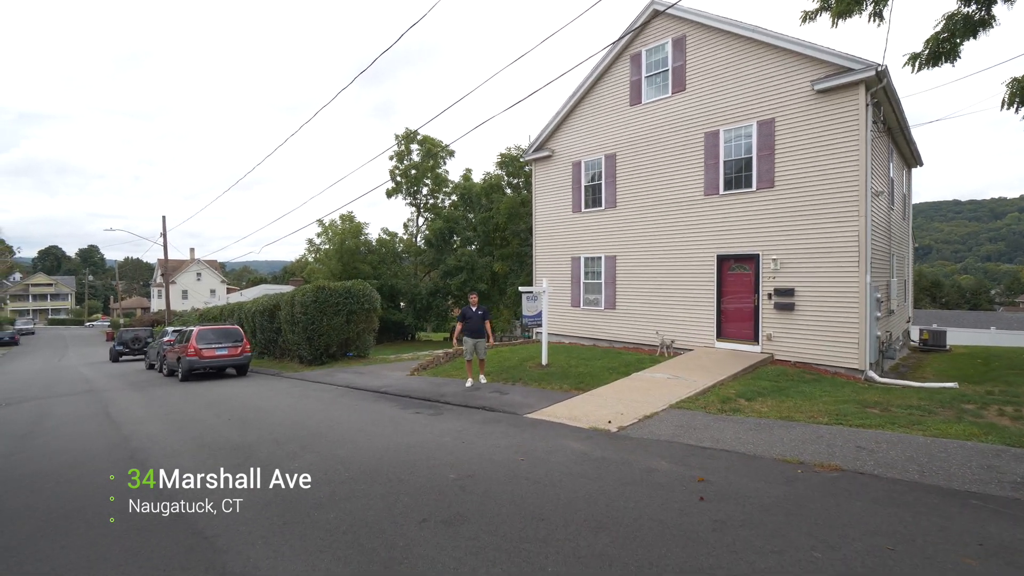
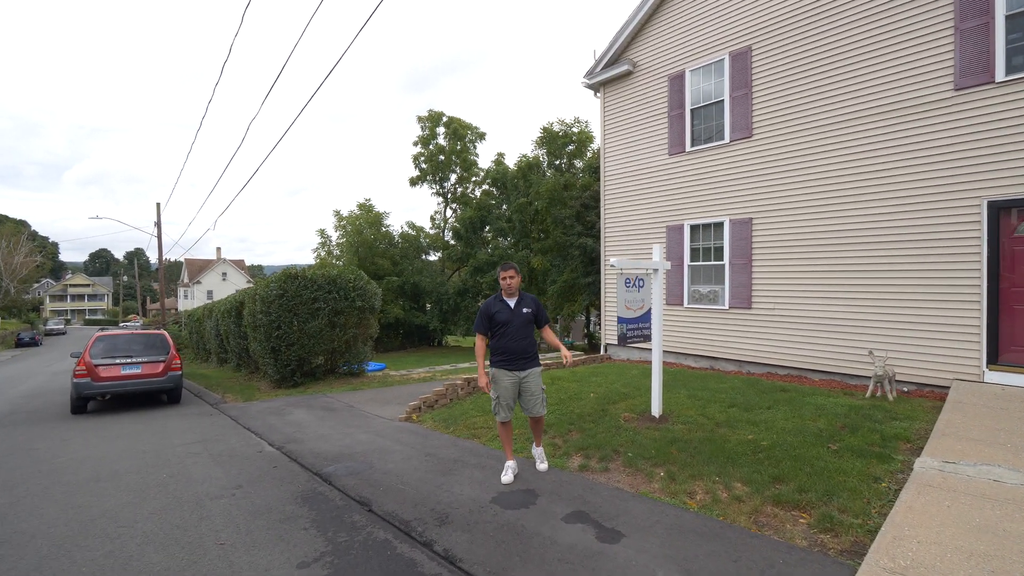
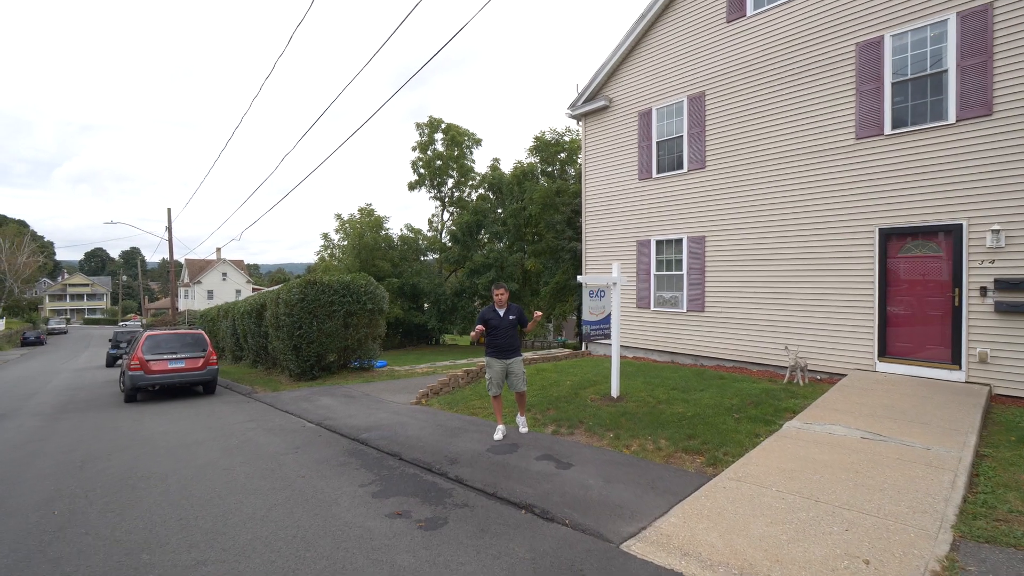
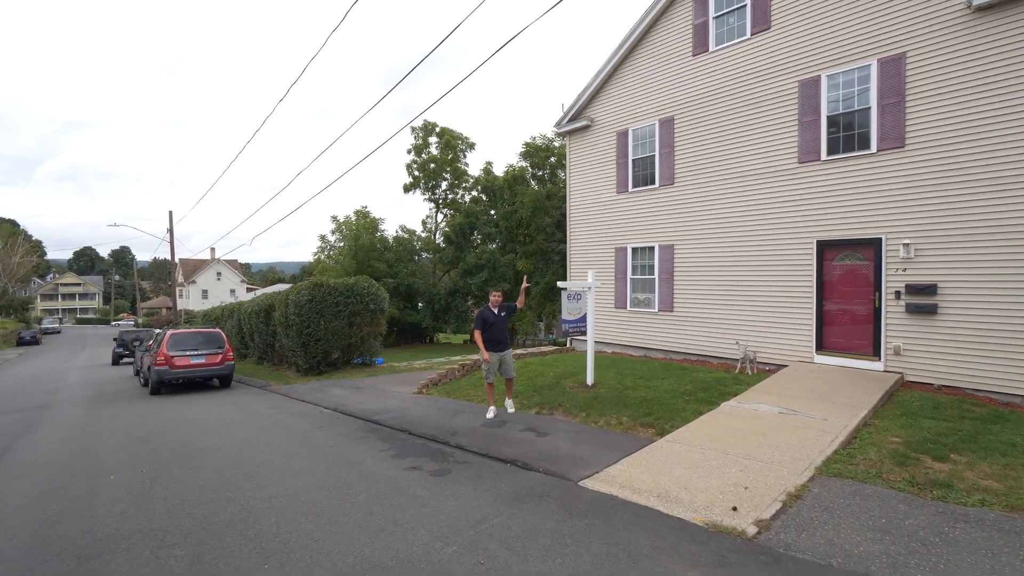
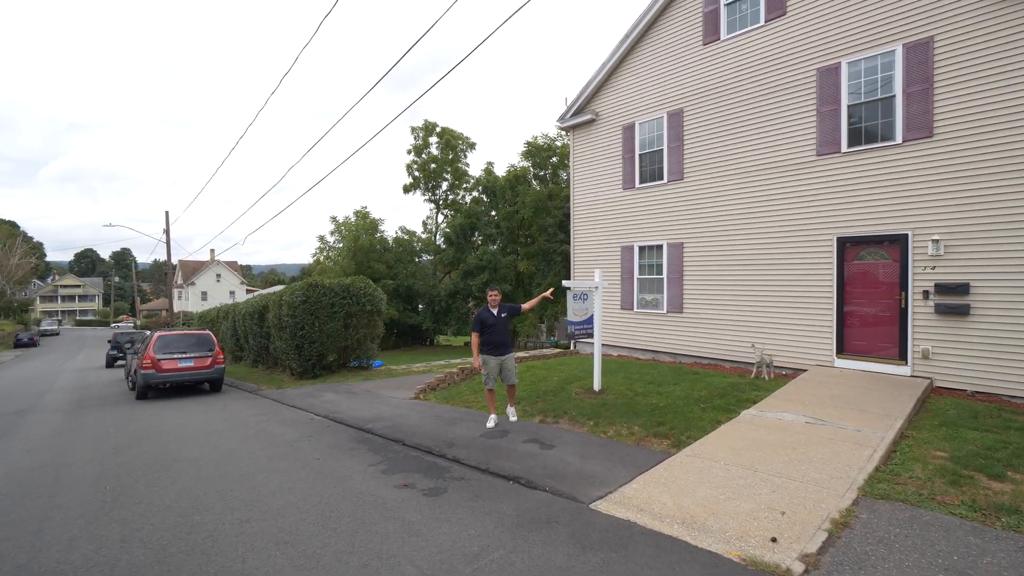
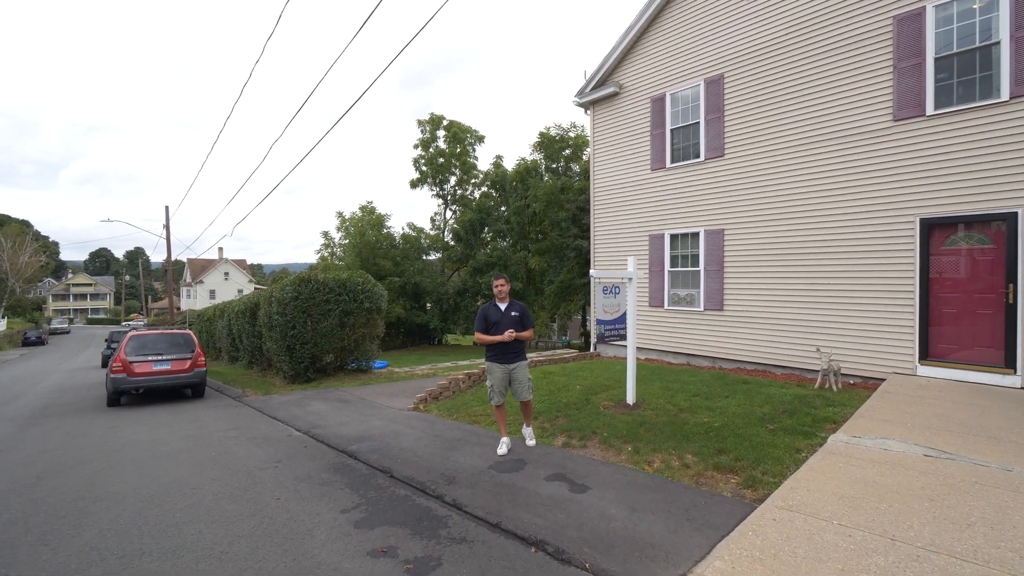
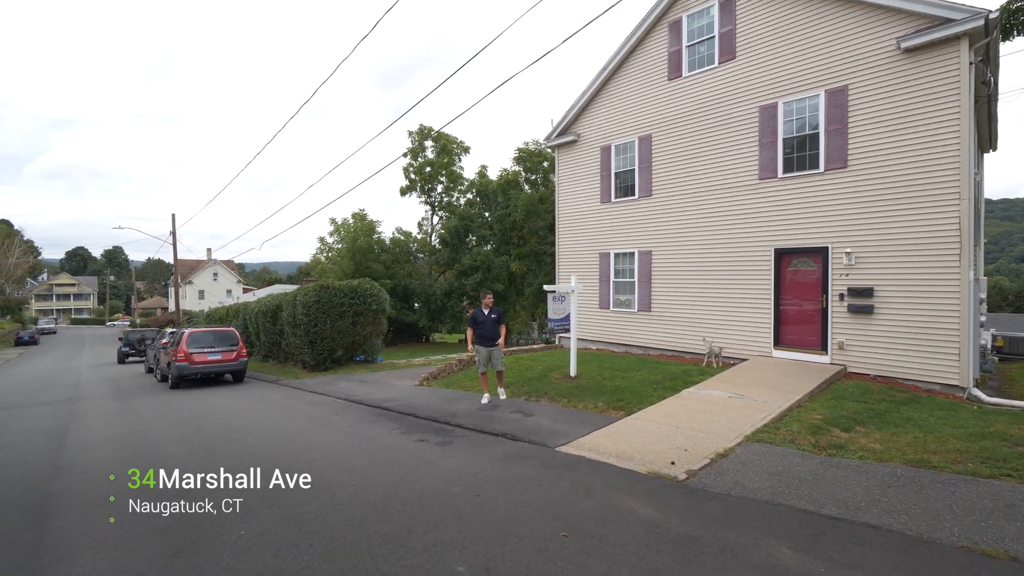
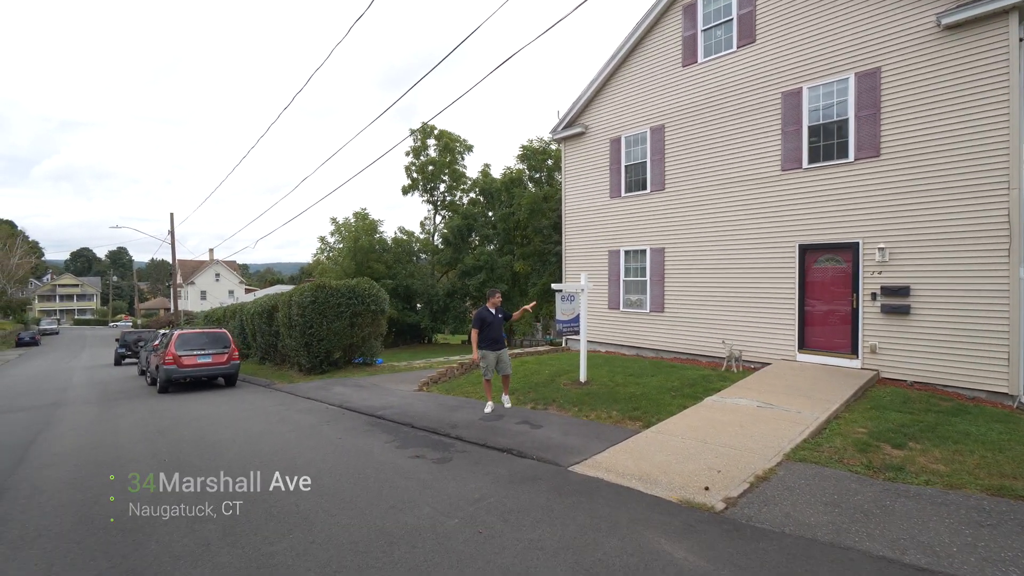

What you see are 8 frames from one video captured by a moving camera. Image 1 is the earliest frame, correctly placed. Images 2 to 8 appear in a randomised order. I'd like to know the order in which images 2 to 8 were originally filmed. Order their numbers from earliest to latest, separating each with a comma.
7, 8, 4, 5, 3, 6, 2
